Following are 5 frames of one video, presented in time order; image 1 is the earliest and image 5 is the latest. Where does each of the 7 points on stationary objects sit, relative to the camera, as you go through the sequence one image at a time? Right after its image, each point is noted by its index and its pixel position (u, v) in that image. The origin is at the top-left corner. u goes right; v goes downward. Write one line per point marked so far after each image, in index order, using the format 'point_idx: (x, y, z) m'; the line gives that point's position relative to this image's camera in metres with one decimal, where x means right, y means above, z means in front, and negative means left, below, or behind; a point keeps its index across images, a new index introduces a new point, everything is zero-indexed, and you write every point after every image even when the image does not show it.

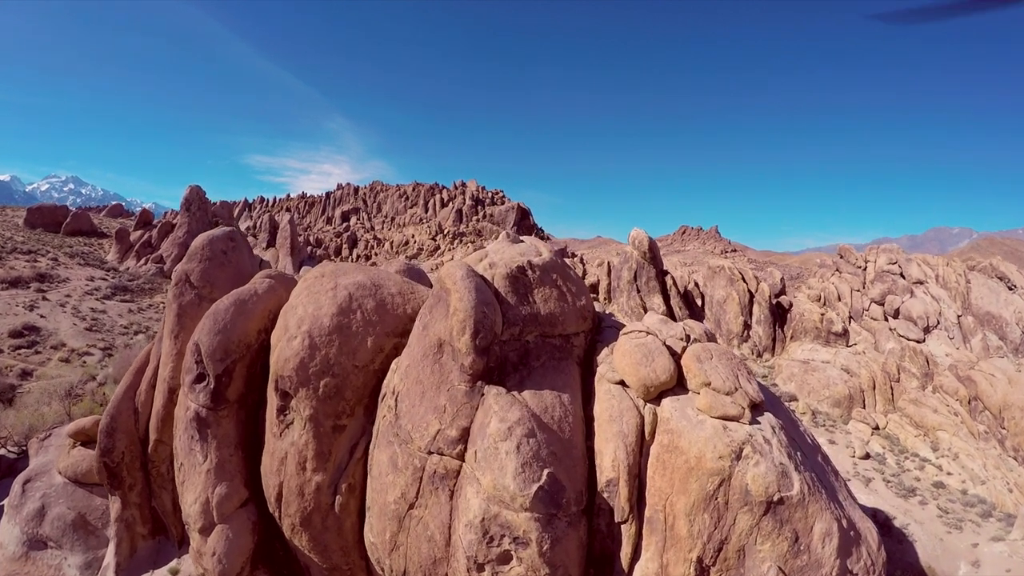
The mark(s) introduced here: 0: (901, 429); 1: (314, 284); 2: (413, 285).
0: (+13.2, -4.8, +16.0) m
1: (-2.7, +0.1, +6.1) m
2: (-1.4, 0.0, +6.5) m
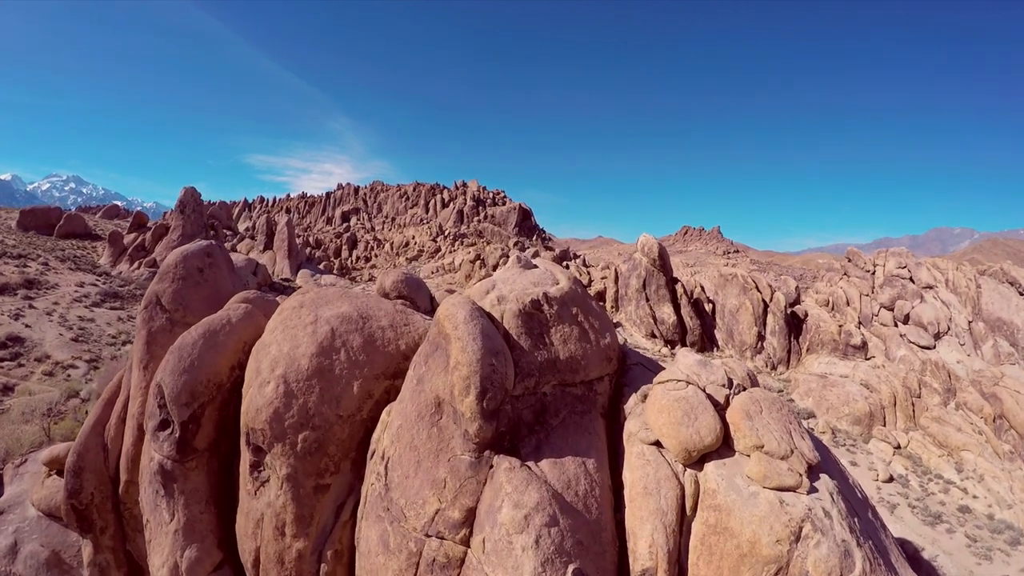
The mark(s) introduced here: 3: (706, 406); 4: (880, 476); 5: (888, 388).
0: (+13.3, -5.2, +15.1) m
1: (-2.6, -0.3, +5.3) m
2: (-1.3, -0.4, +5.7) m
3: (+1.8, -1.1, +4.3) m
4: (+11.1, -5.7, +14.1) m
5: (+13.6, -3.6, +16.8) m
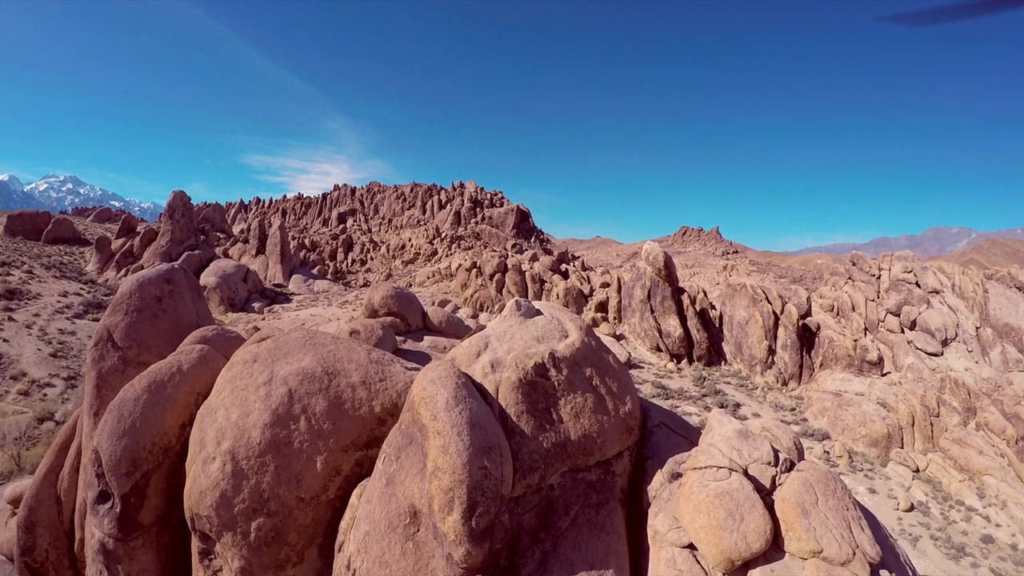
0: (+13.3, -5.7, +14.3) m
1: (-2.6, -0.8, +4.4) m
2: (-1.3, -0.9, +4.8) m
3: (+1.8, -1.6, +3.4) m
4: (+11.1, -6.2, +13.2) m
5: (+13.6, -4.1, +16.0) m
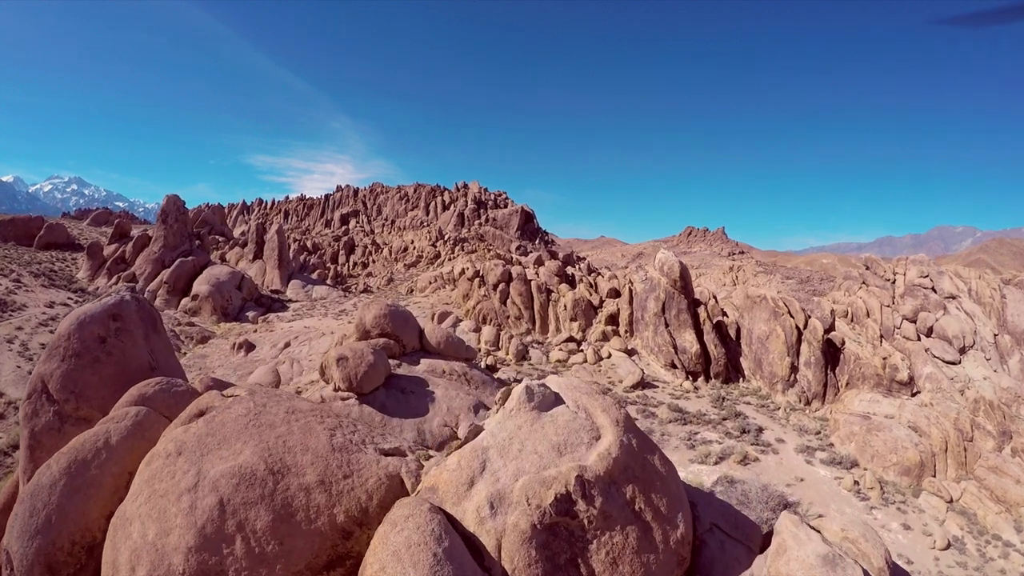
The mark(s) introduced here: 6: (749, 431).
0: (+13.4, -6.2, +13.1) m
1: (-2.5, -1.4, +3.4) m
2: (-1.2, -1.4, +3.8) m
3: (+1.8, -2.1, +2.3) m
4: (+11.2, -6.7, +12.1) m
5: (+13.7, -4.6, +14.8) m
6: (+7.6, -4.6, +14.8) m
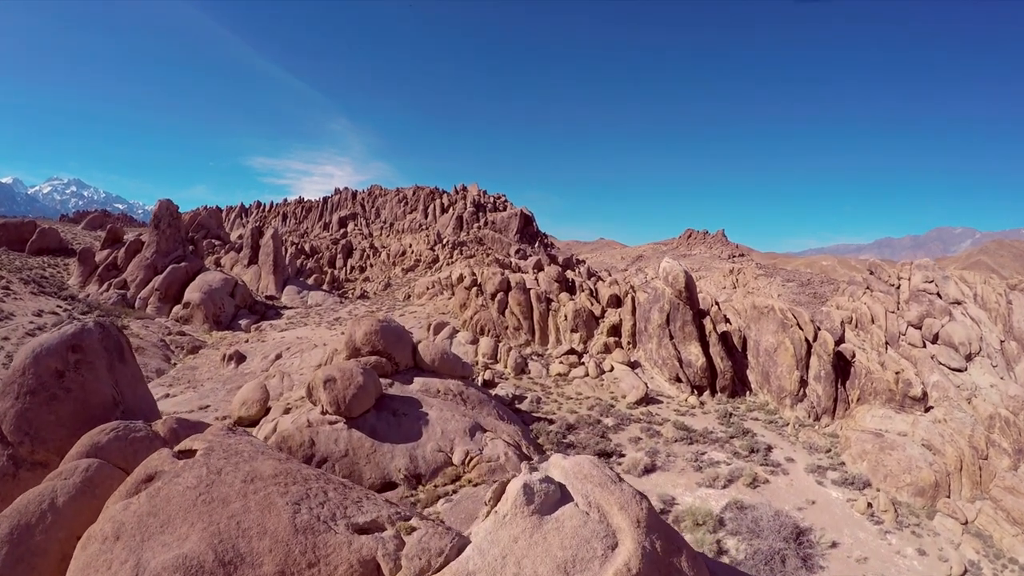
0: (+13.4, -6.6, +12.5) m
1: (-2.6, -1.7, +2.8) m
2: (-1.3, -1.7, +3.2) m
3: (+1.8, -2.4, +1.8) m
4: (+11.2, -7.1, +11.5) m
5: (+13.7, -5.0, +14.2) m
6: (+7.5, -5.0, +14.3) m
